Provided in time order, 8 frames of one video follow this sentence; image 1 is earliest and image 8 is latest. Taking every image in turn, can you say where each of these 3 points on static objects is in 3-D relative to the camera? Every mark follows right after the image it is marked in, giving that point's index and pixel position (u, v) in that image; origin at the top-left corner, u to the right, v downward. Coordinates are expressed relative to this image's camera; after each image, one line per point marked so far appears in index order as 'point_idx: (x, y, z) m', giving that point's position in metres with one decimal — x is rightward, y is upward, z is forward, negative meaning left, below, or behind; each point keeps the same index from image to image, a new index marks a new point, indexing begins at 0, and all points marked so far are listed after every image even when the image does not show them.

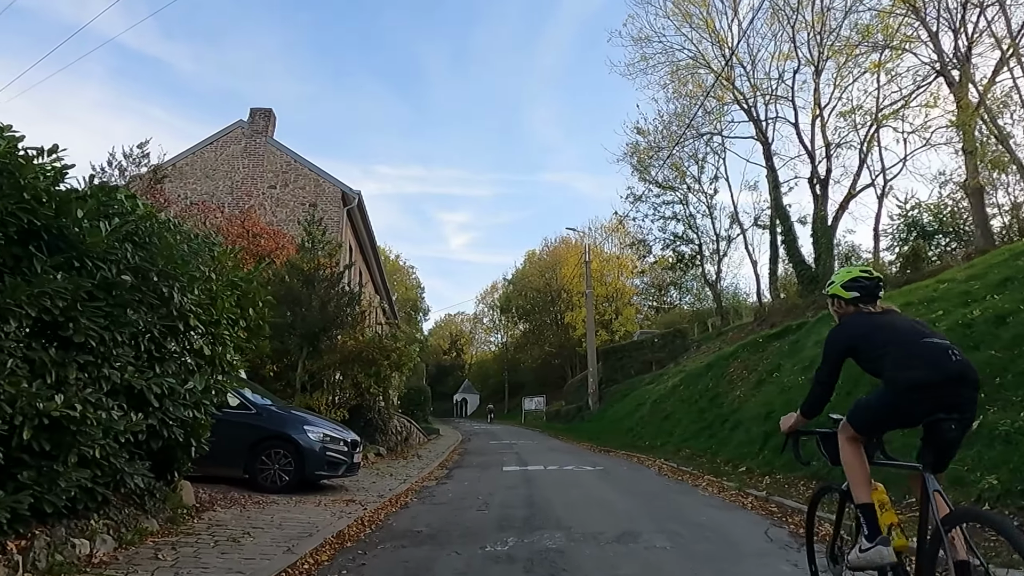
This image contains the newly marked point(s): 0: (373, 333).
0: (-3.3, -1.0, +17.4) m
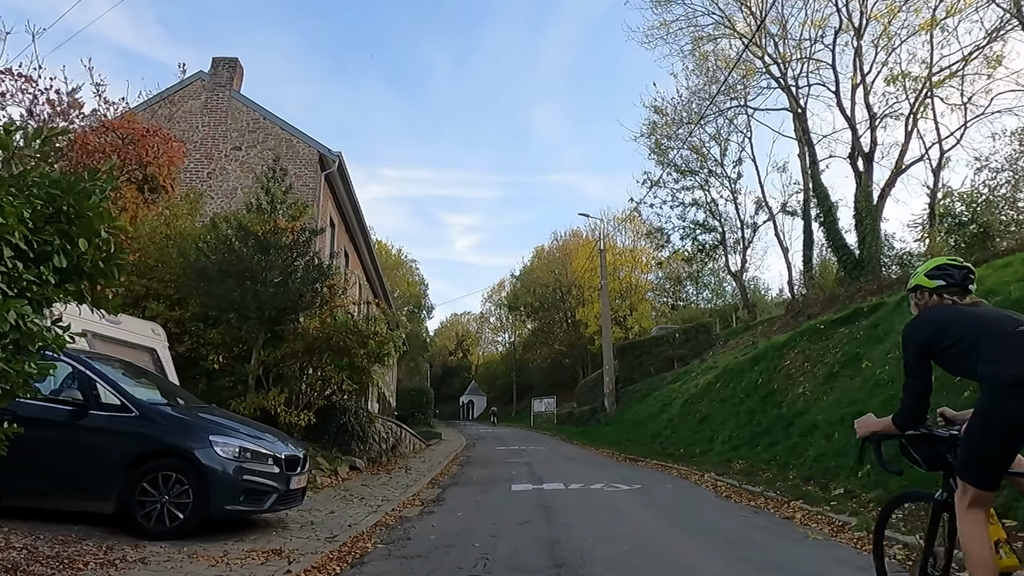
0: (-3.1, -0.5, +13.9) m
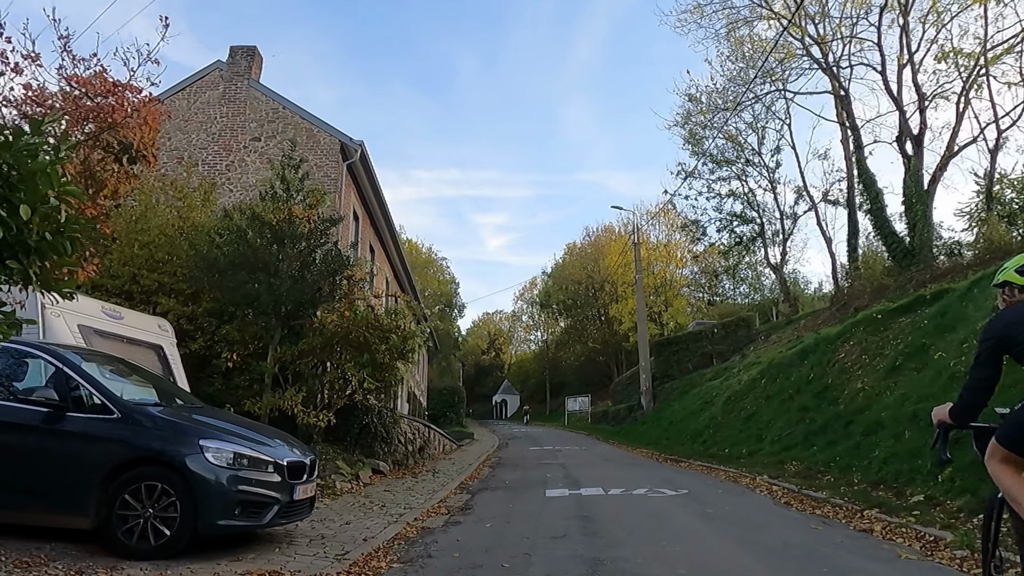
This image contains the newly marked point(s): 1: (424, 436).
0: (-2.5, -0.3, +13.0) m
1: (-2.0, -3.3, +16.8) m
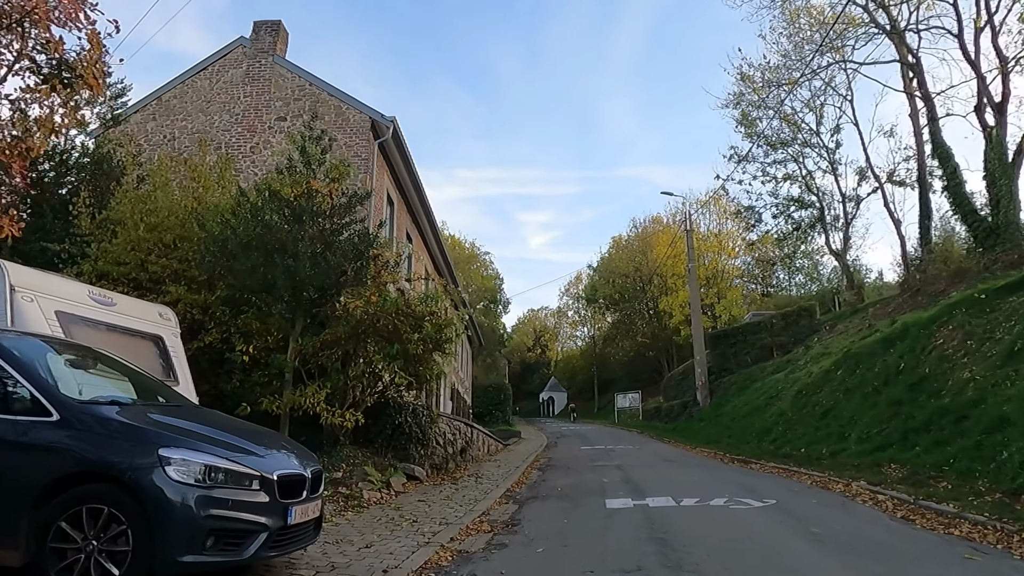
0: (-1.8, -0.1, +11.6) m
1: (-0.9, -3.0, +15.4) m
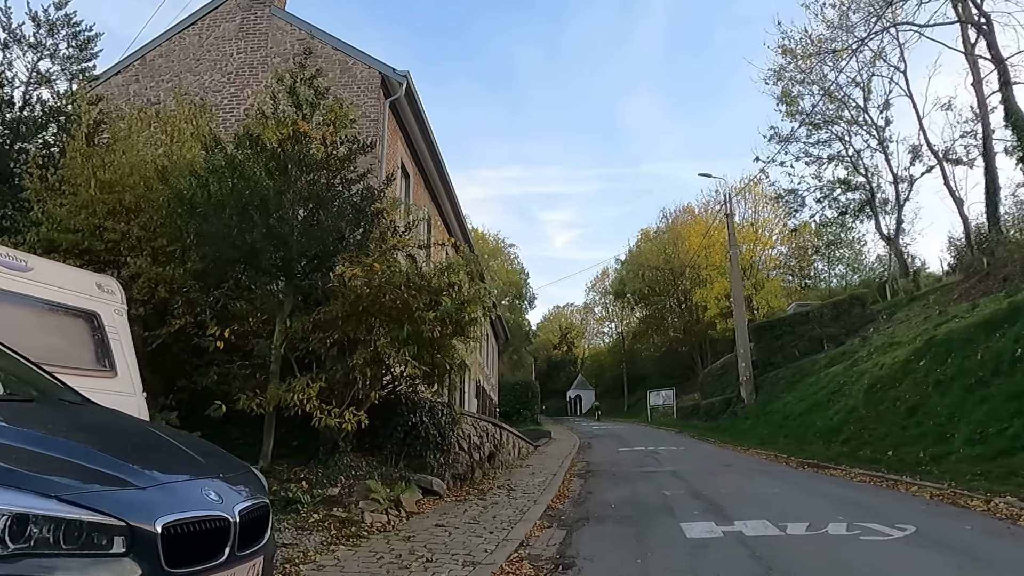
0: (-1.3, +0.3, +9.3) m
1: (-0.3, -2.6, +13.1) m
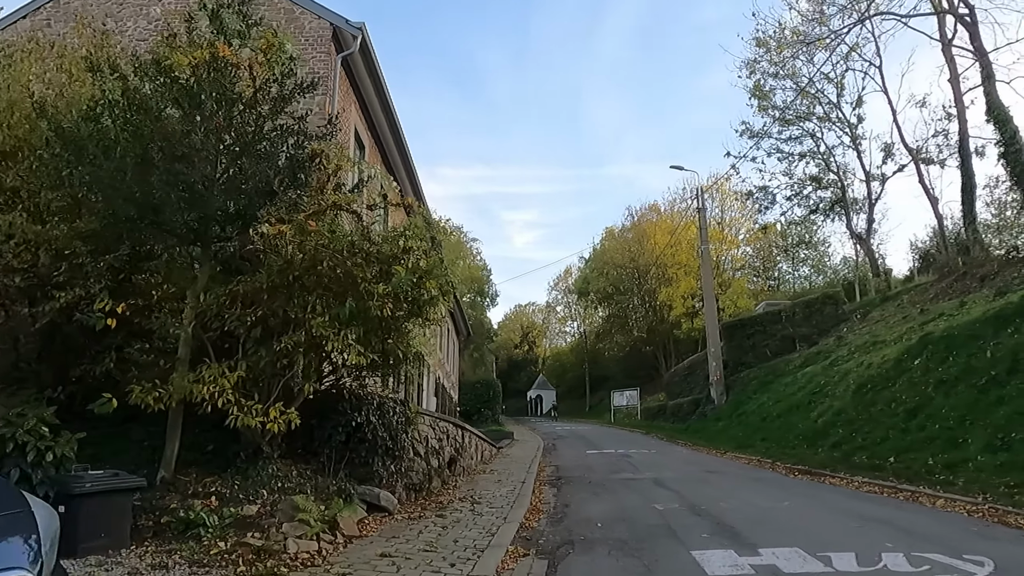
0: (-1.6, +0.6, +7.6) m
1: (-0.9, -2.3, +11.4) m
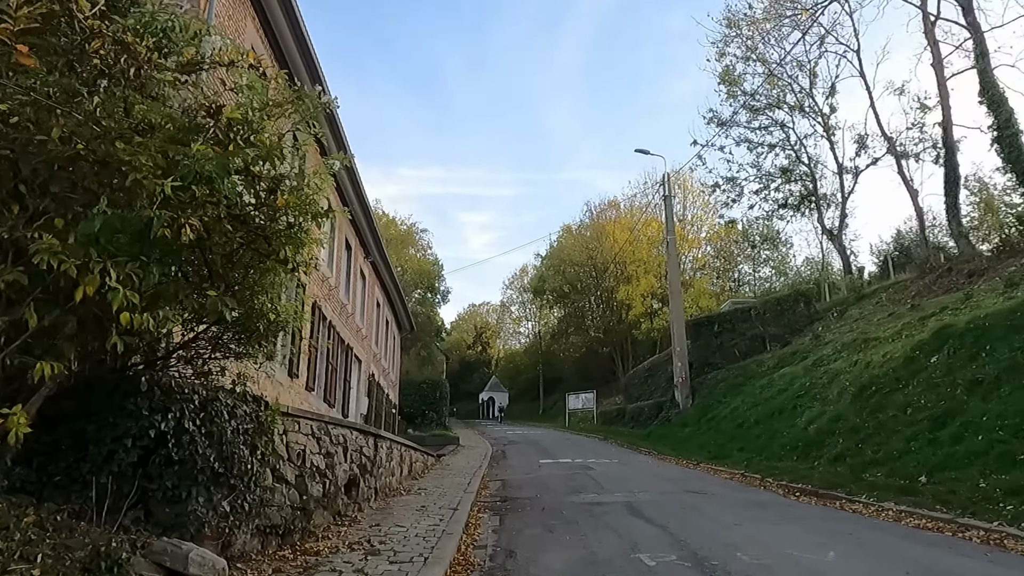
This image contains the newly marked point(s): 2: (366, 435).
0: (-2.1, +1.1, +4.5) m
1: (-1.7, -1.8, +8.3) m
2: (-1.7, -1.8, +9.0) m
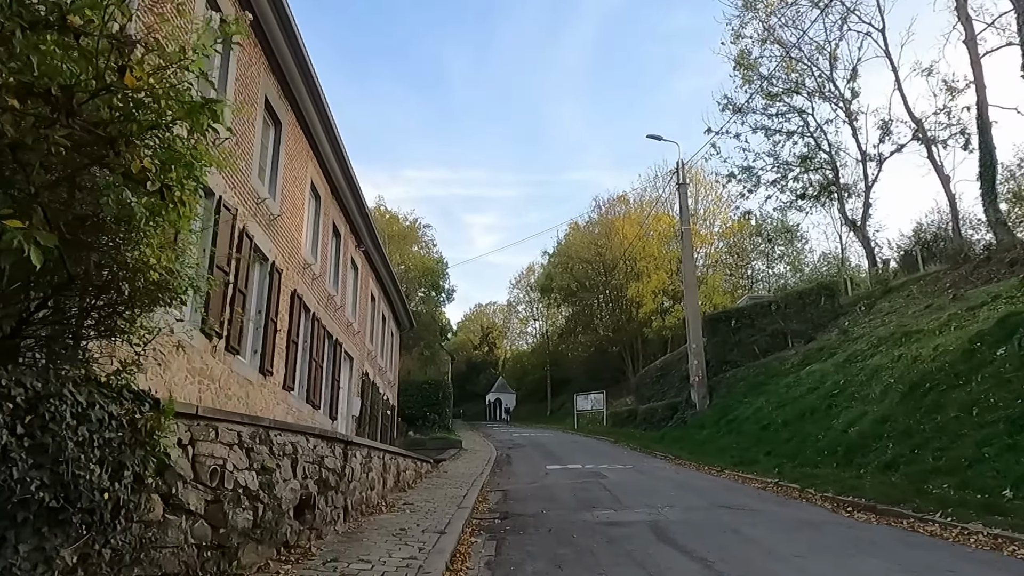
0: (-2.2, +1.4, +2.9) m
1: (-1.7, -1.6, +6.7) m
2: (-1.7, -1.5, +7.3) m
